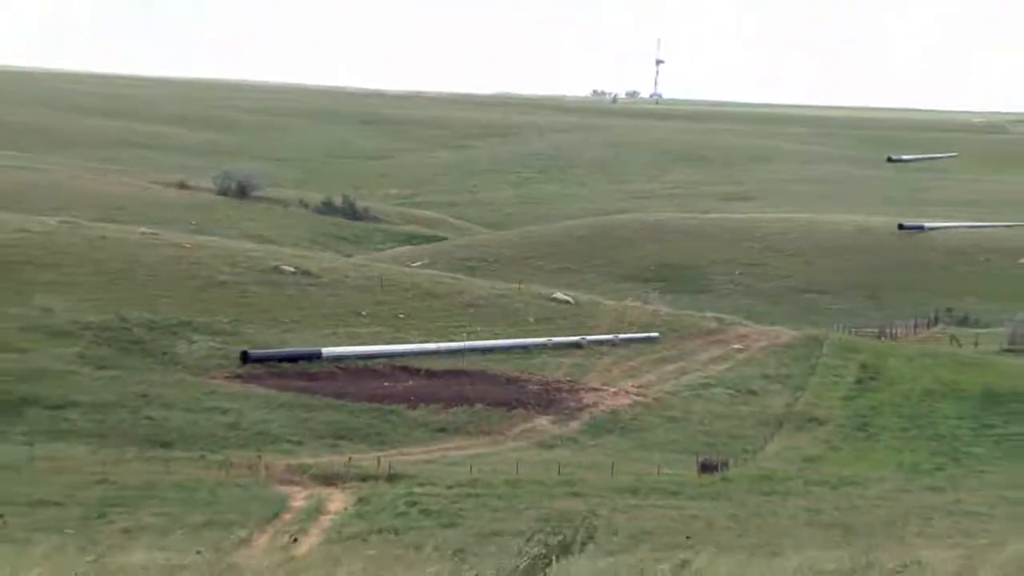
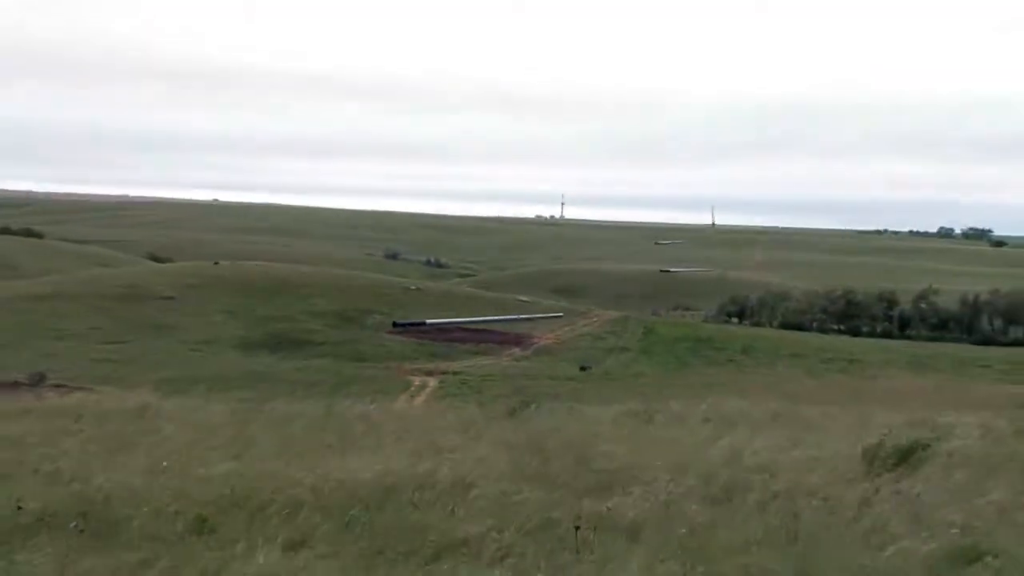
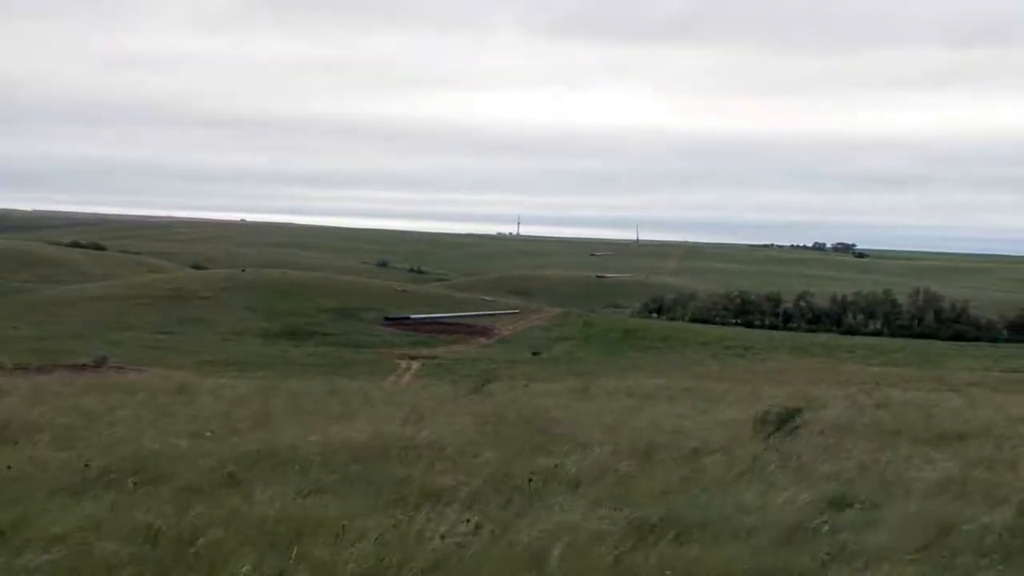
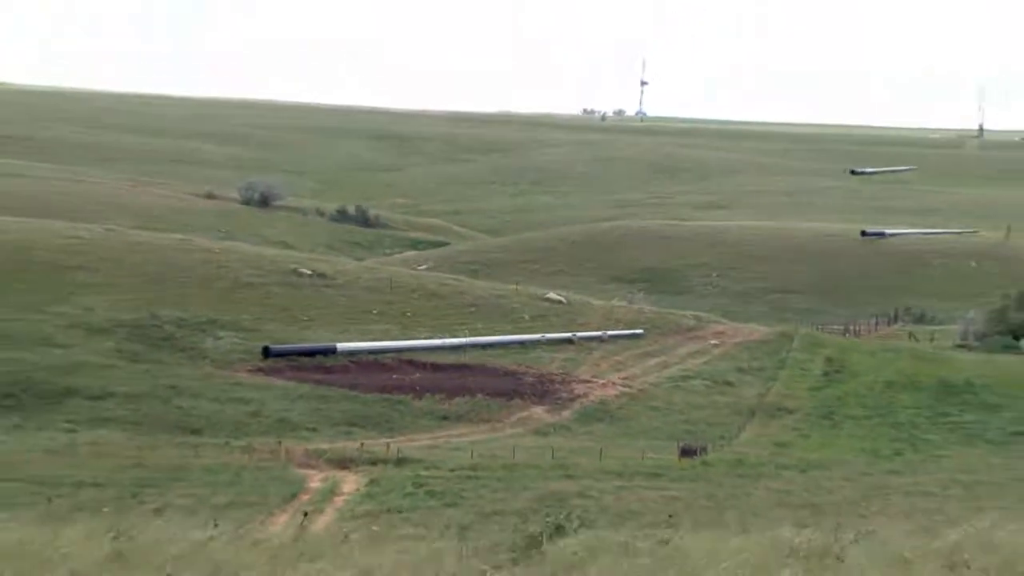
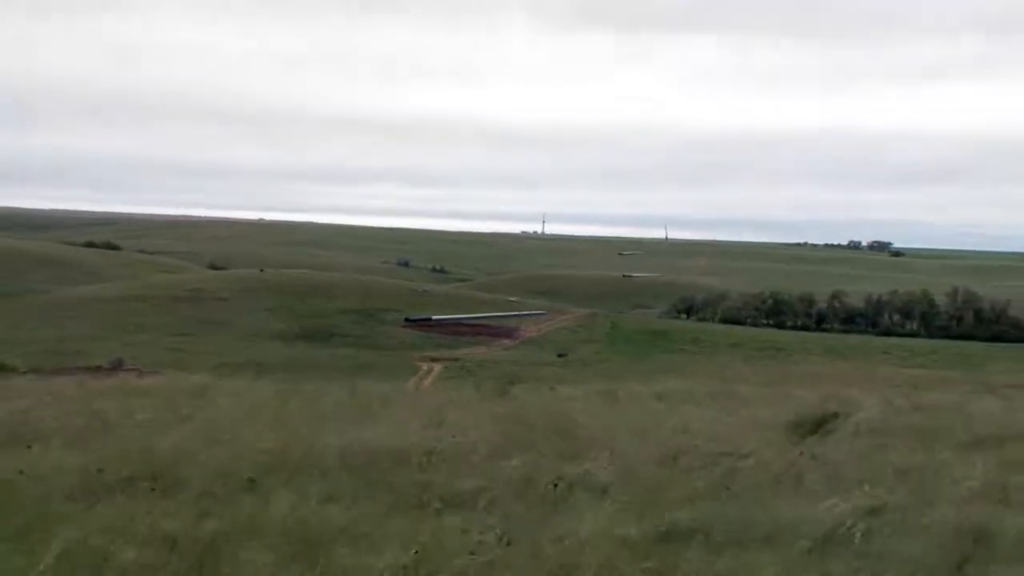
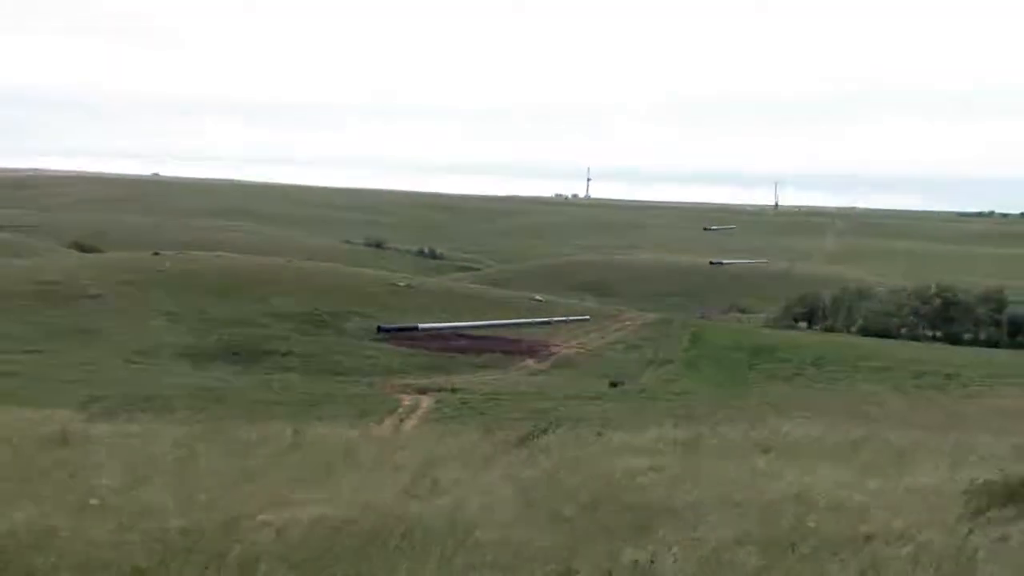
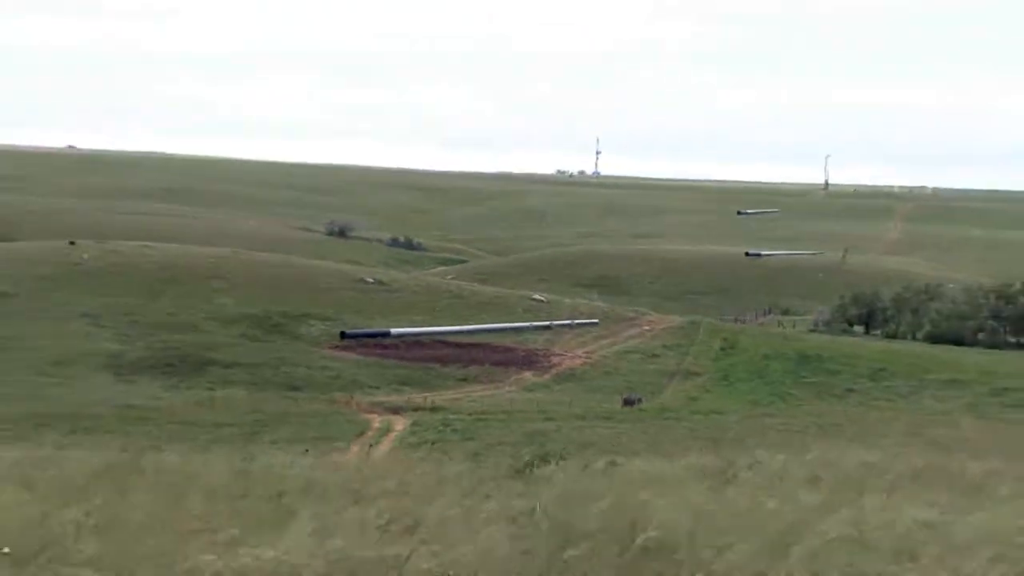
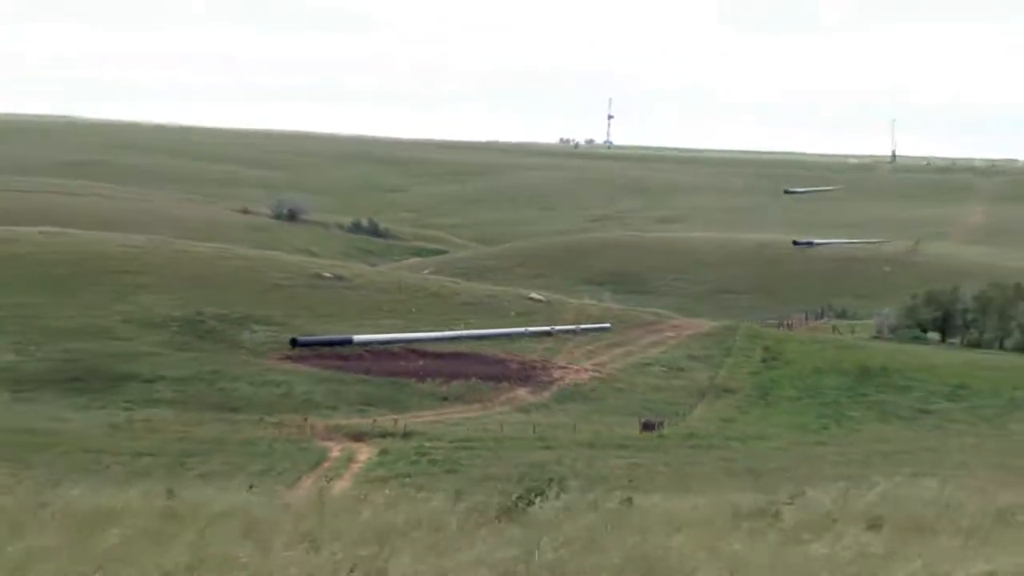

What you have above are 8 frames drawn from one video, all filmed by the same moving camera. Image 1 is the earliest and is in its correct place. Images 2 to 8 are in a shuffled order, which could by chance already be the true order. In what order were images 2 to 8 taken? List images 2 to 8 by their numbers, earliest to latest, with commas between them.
4, 8, 7, 6, 2, 5, 3
